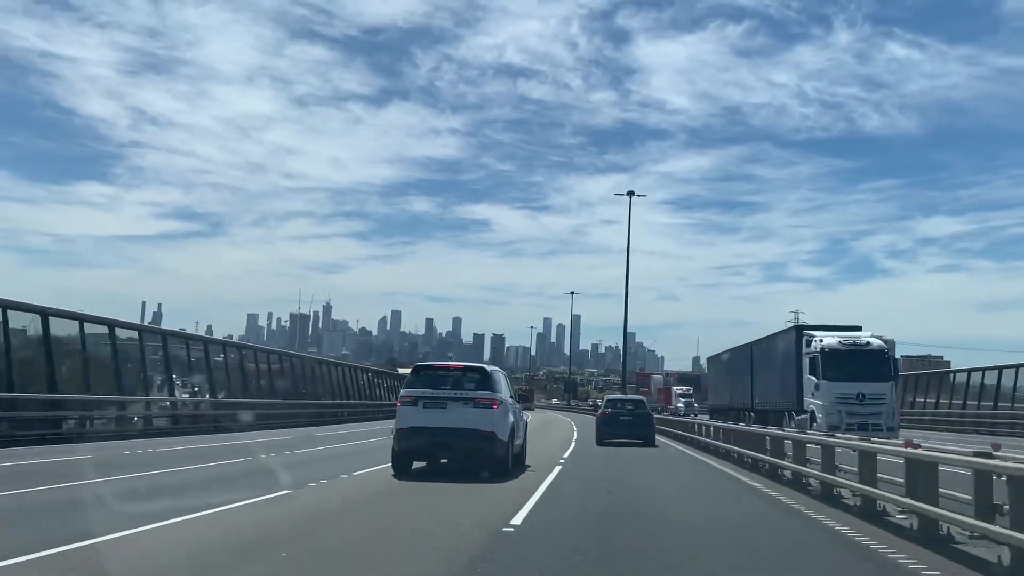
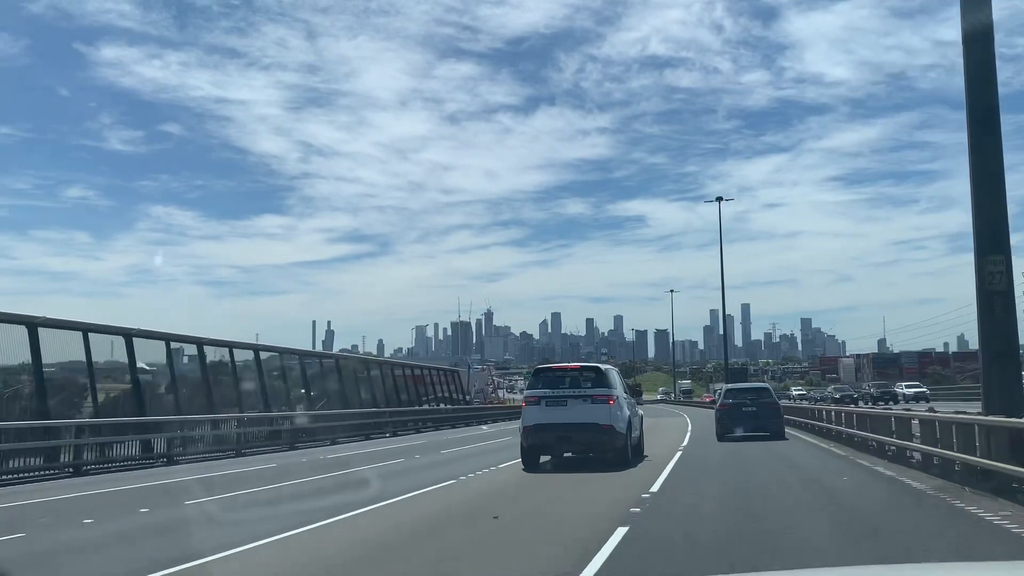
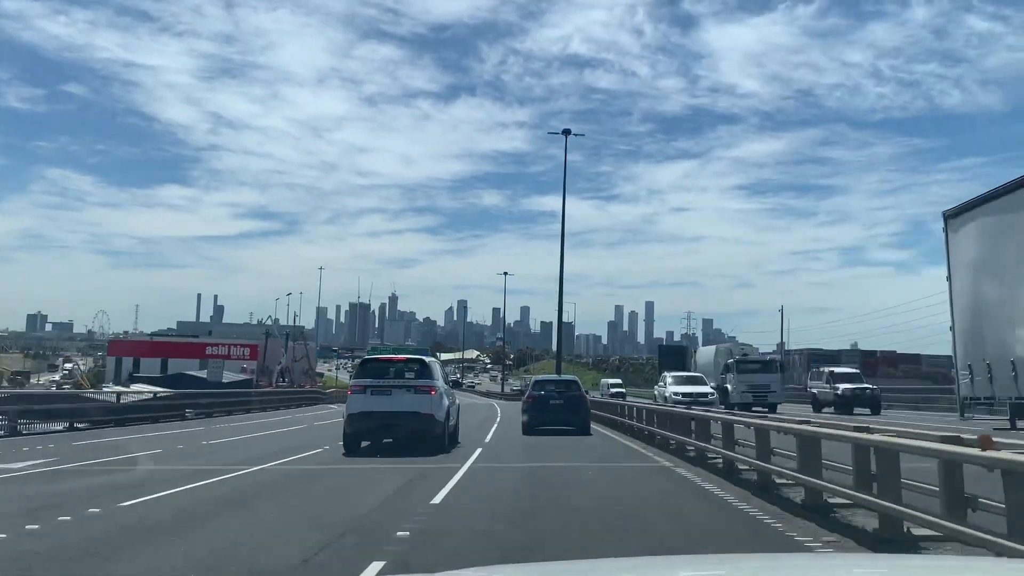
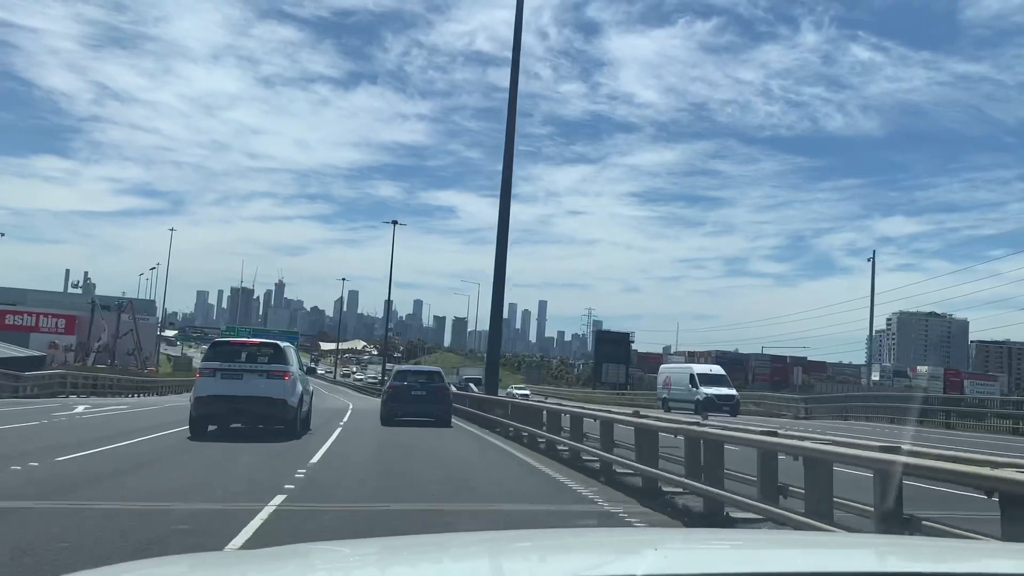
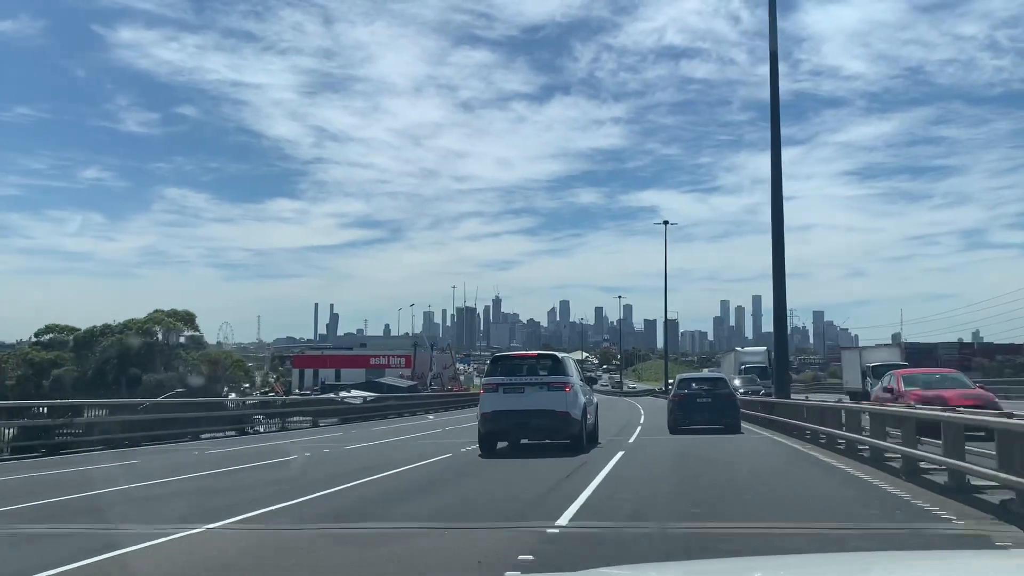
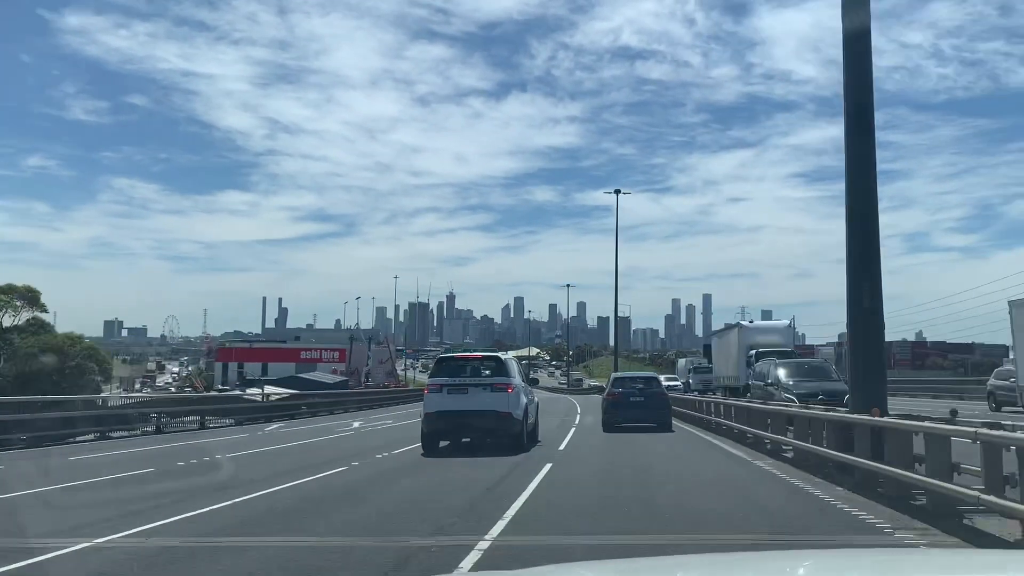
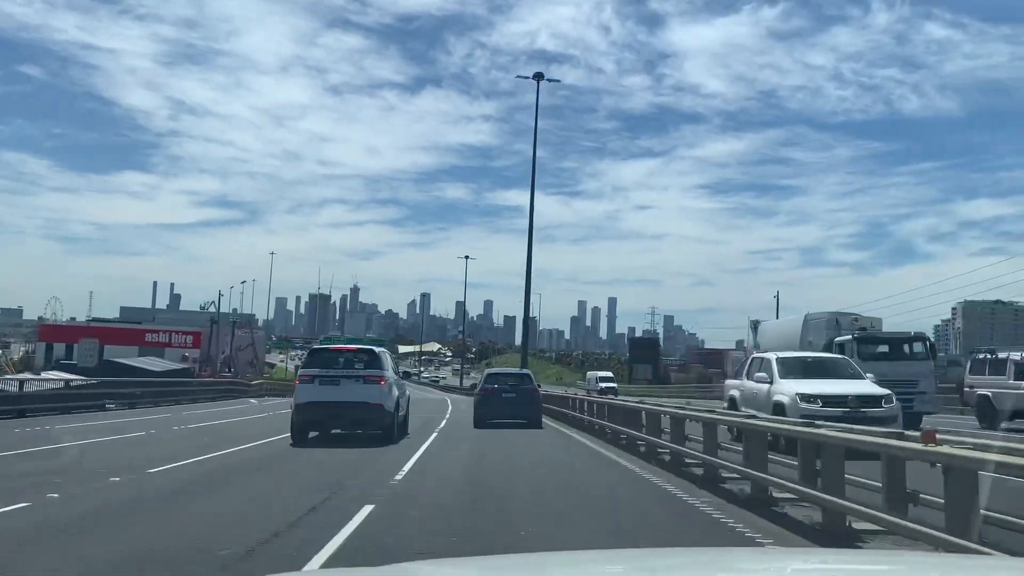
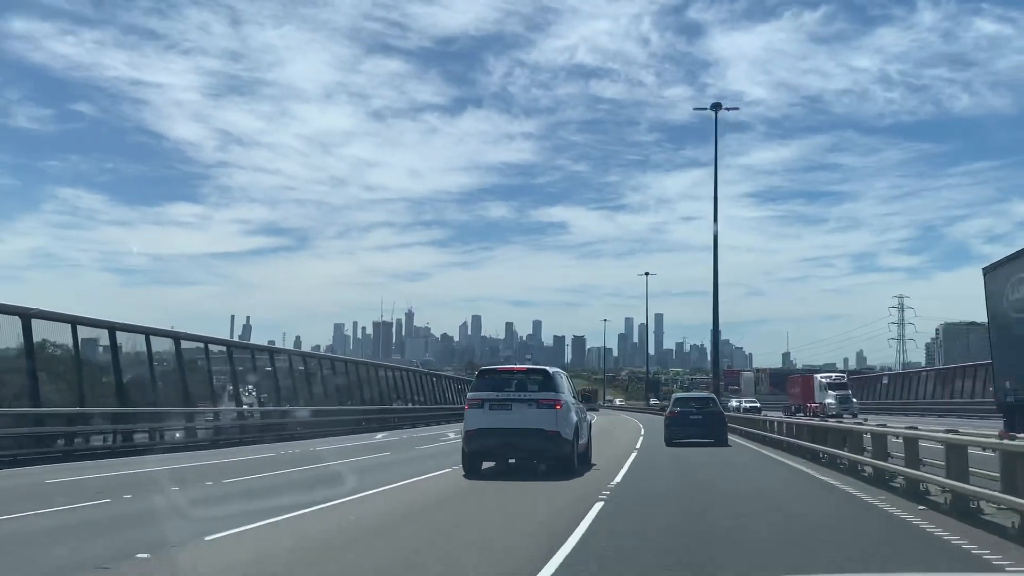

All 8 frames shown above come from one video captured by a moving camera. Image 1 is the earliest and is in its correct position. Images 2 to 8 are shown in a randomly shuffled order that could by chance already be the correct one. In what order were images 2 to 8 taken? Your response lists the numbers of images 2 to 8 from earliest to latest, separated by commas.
8, 2, 5, 6, 3, 7, 4
